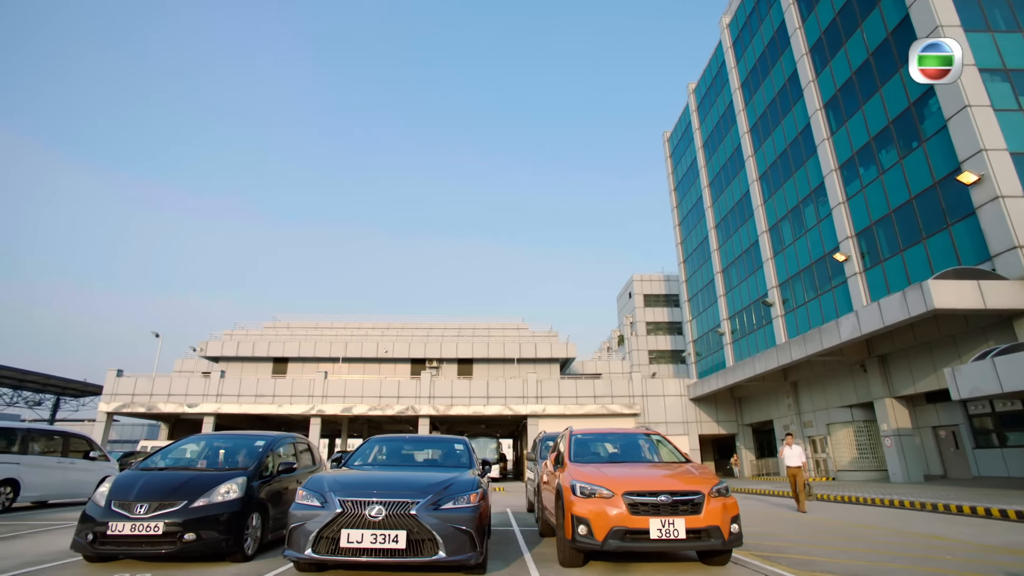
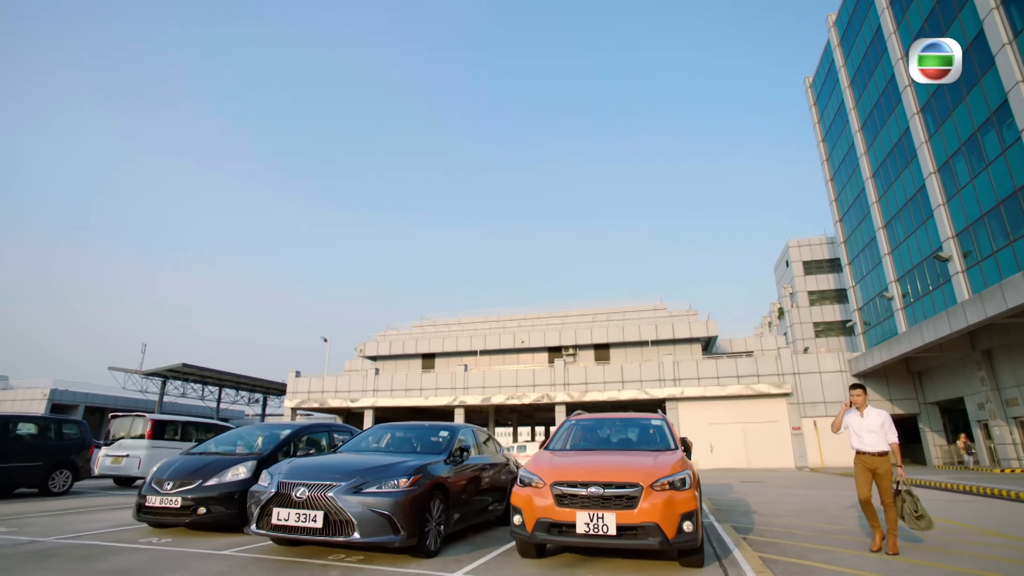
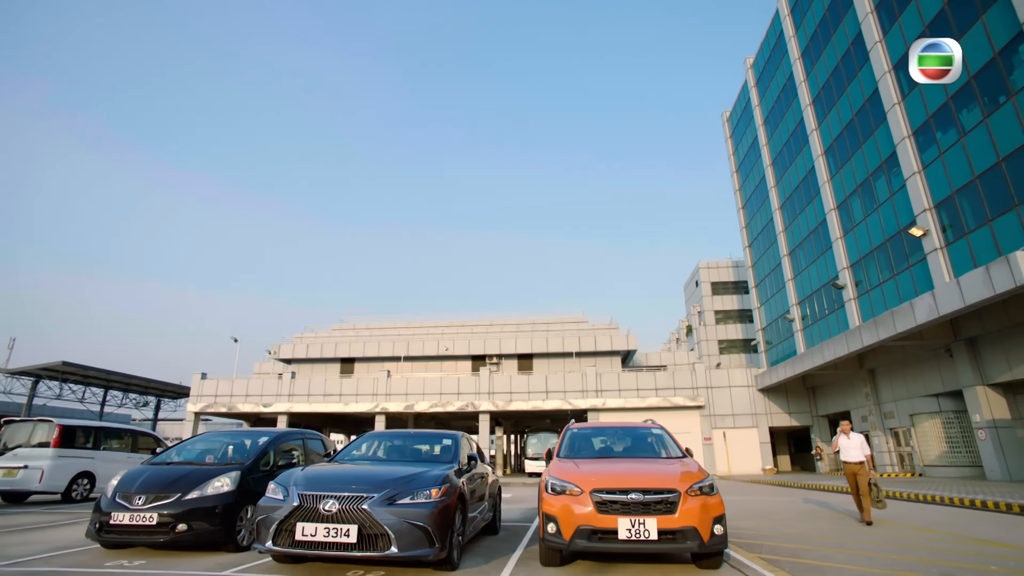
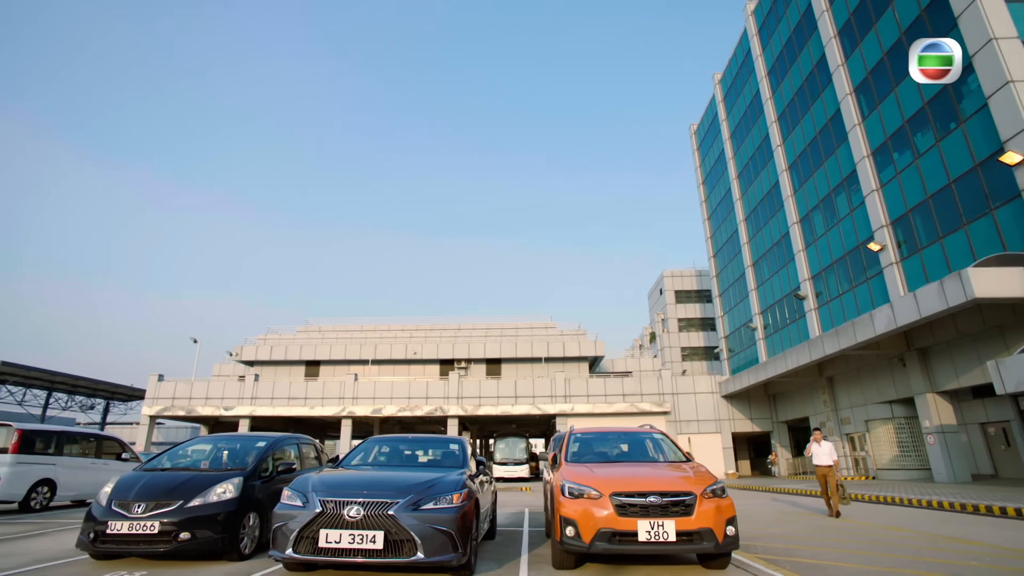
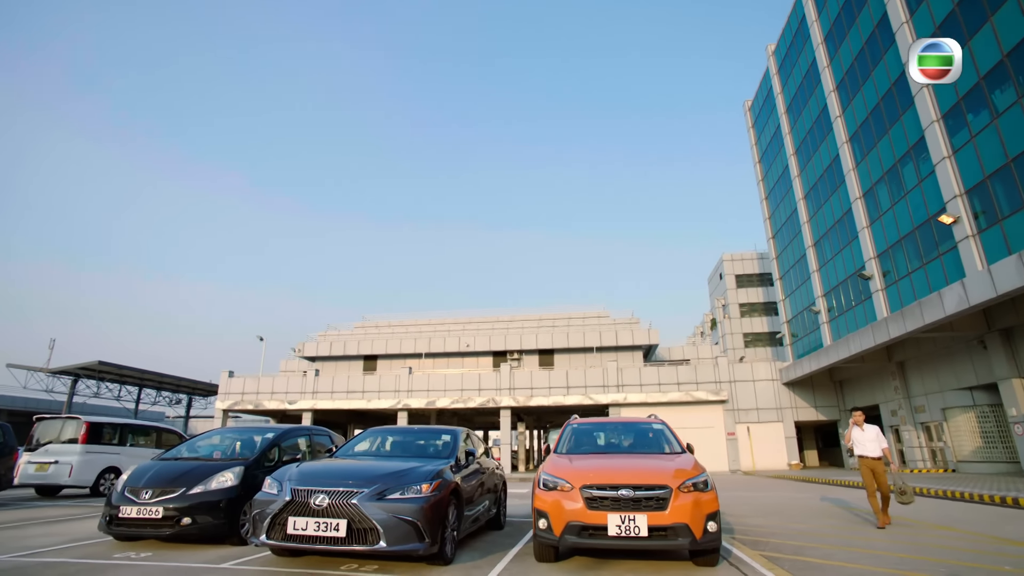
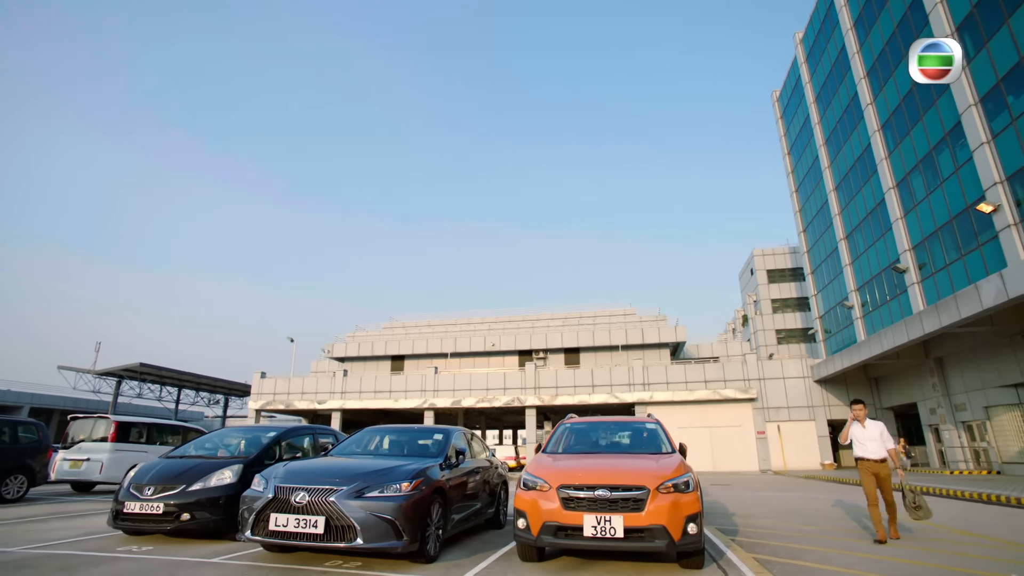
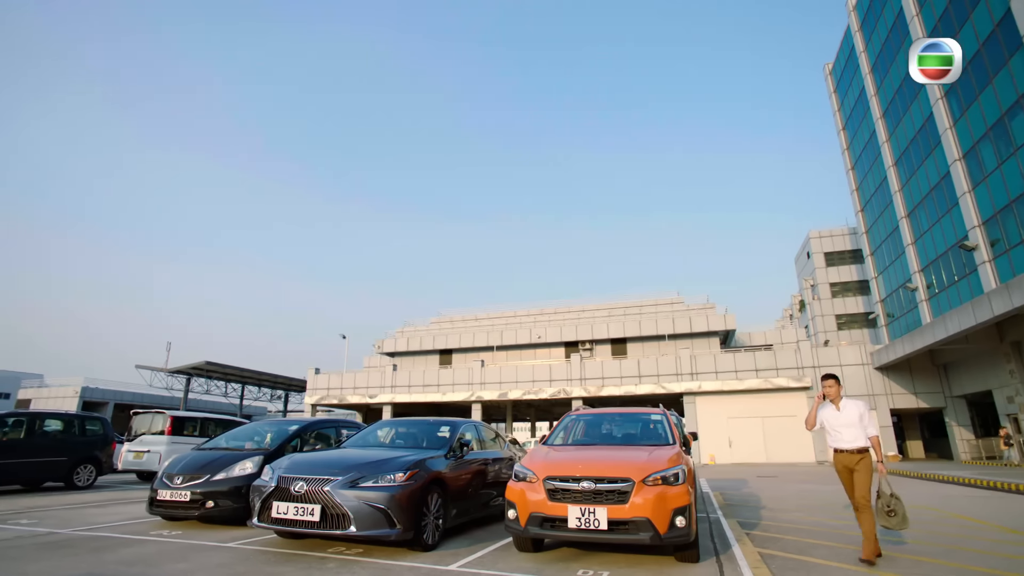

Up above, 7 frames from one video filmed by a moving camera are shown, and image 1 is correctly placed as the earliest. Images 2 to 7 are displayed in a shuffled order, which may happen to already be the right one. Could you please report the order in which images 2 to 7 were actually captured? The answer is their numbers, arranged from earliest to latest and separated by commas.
4, 3, 5, 6, 2, 7
